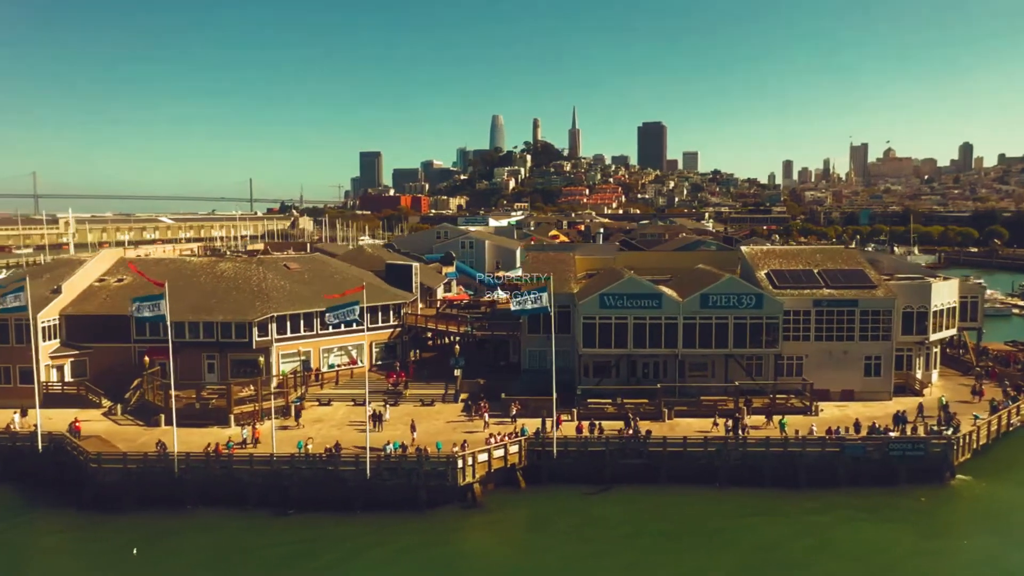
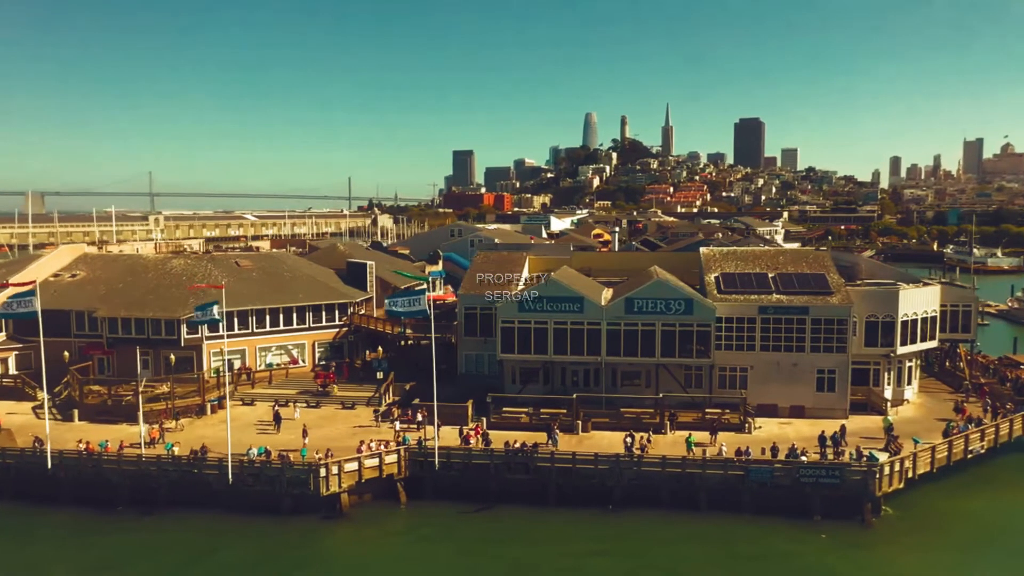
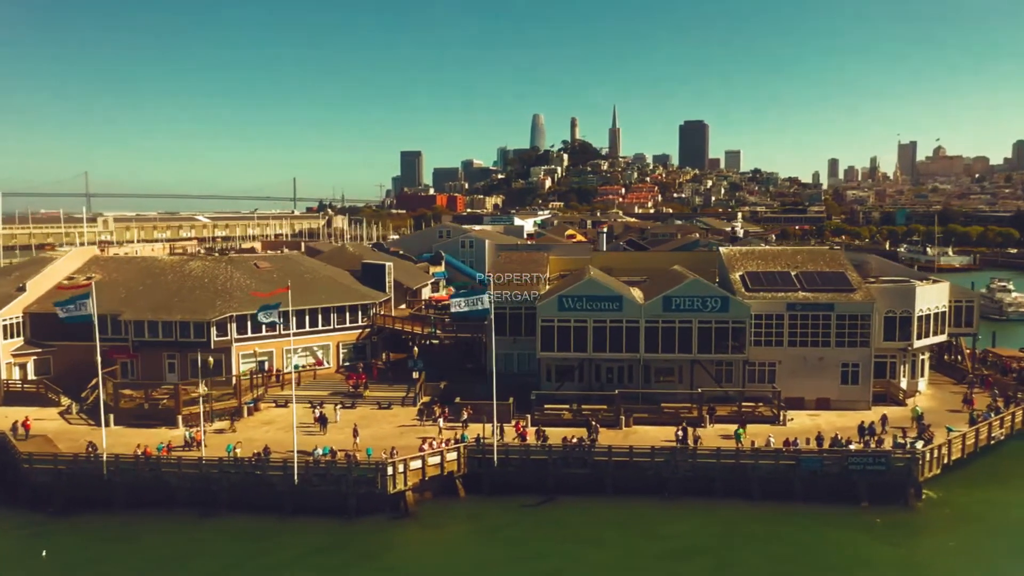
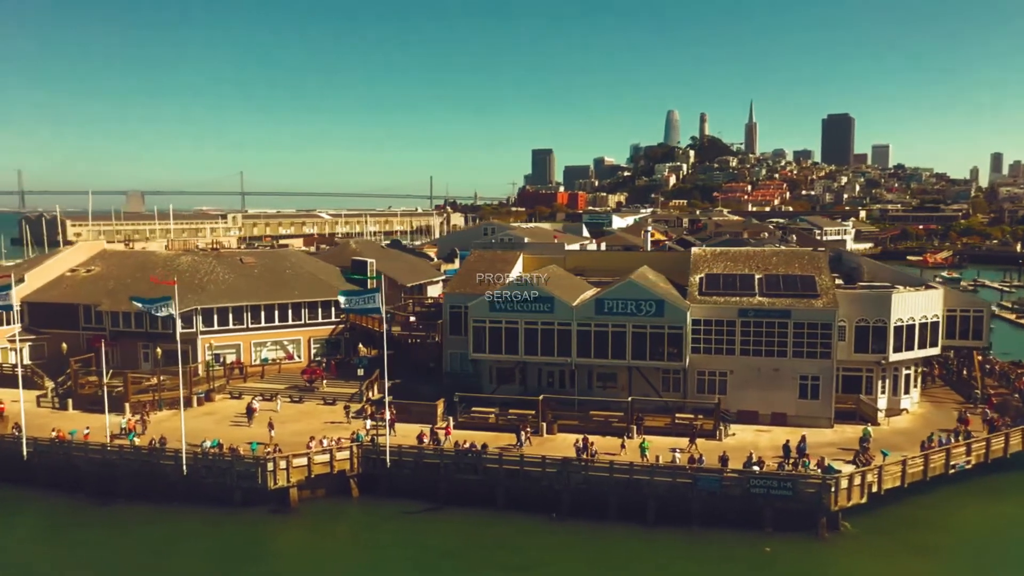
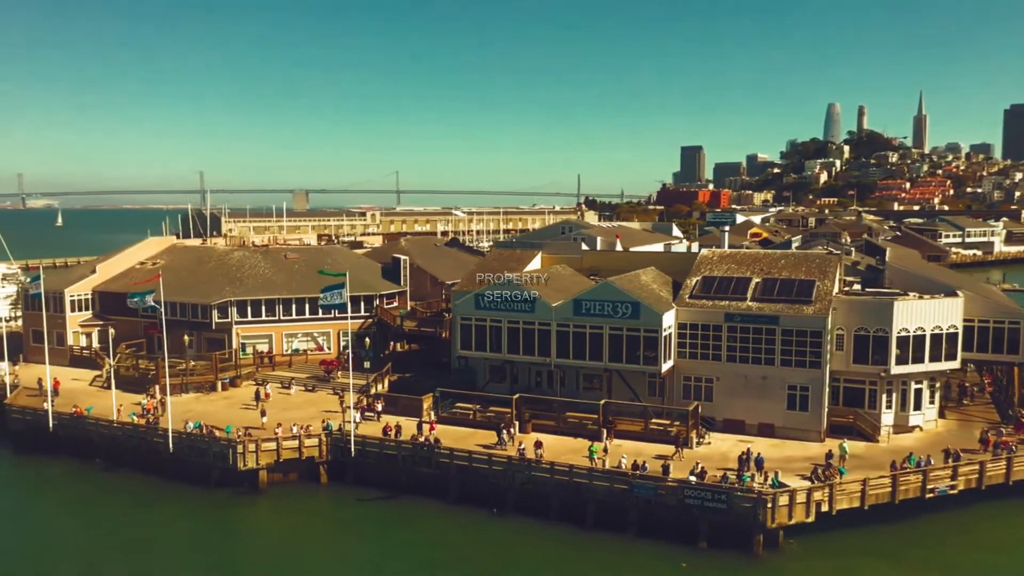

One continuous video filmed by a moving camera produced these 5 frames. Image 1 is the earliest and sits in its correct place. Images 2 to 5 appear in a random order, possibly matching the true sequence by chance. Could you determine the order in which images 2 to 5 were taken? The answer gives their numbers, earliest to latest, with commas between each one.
3, 2, 4, 5
